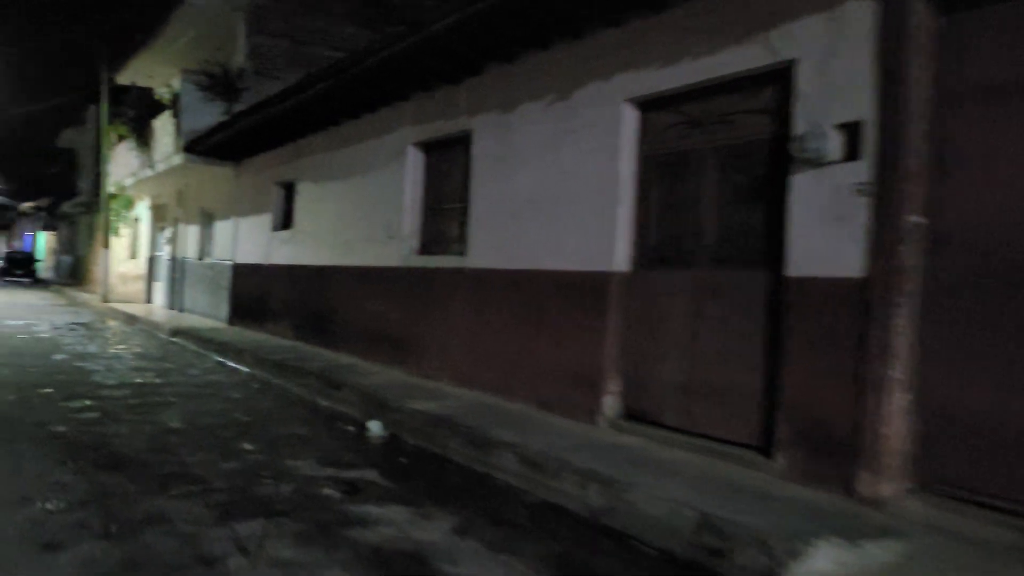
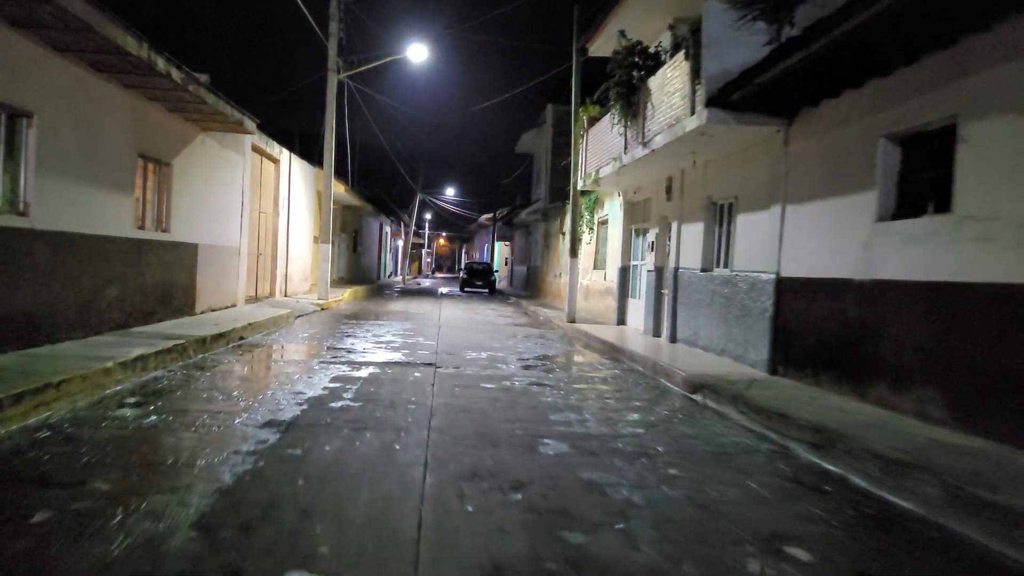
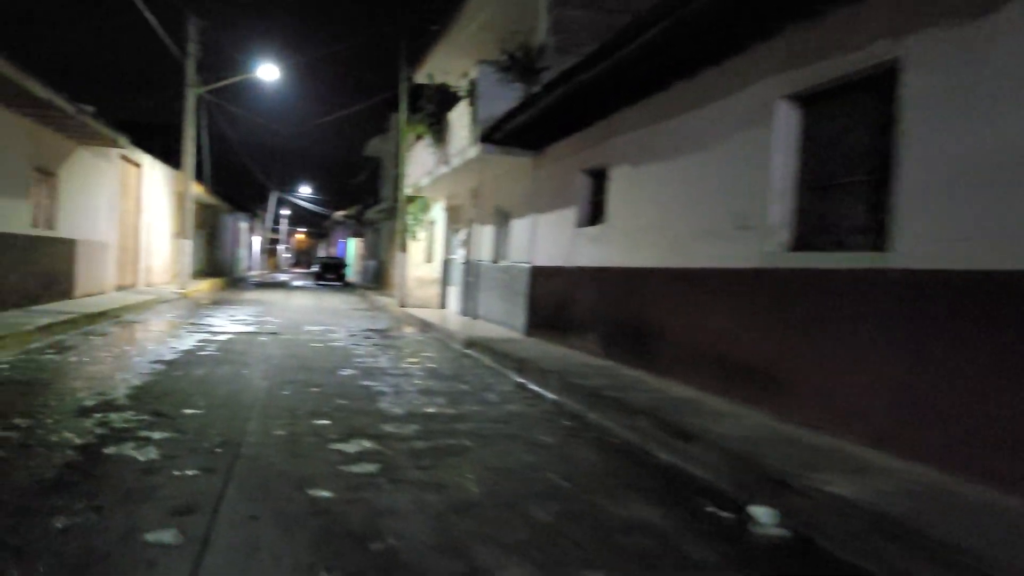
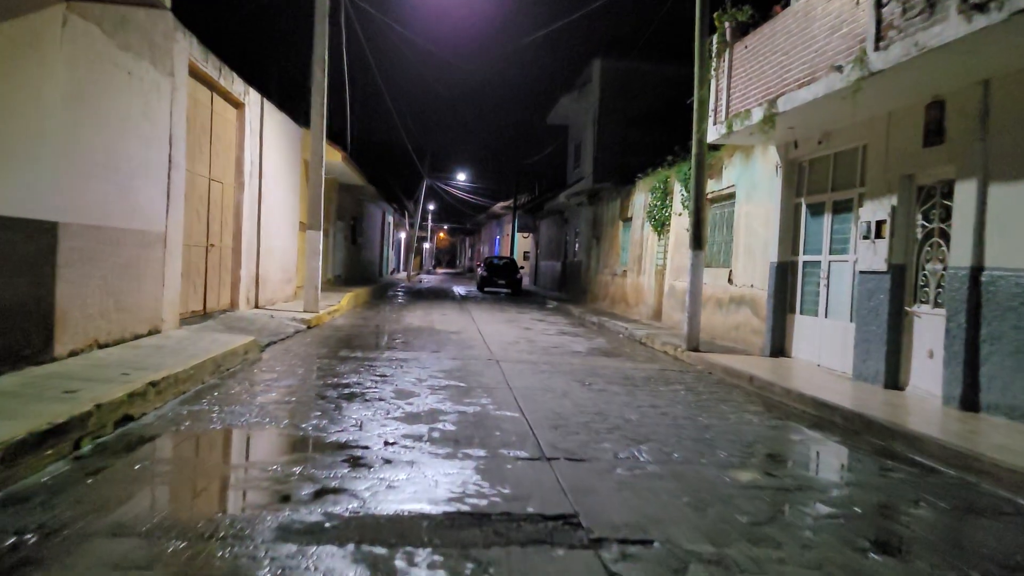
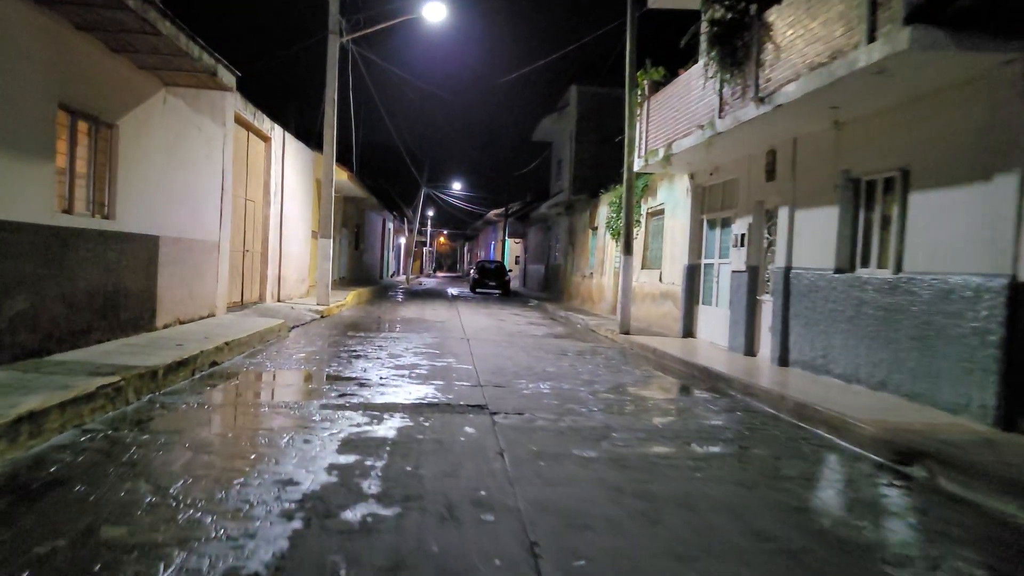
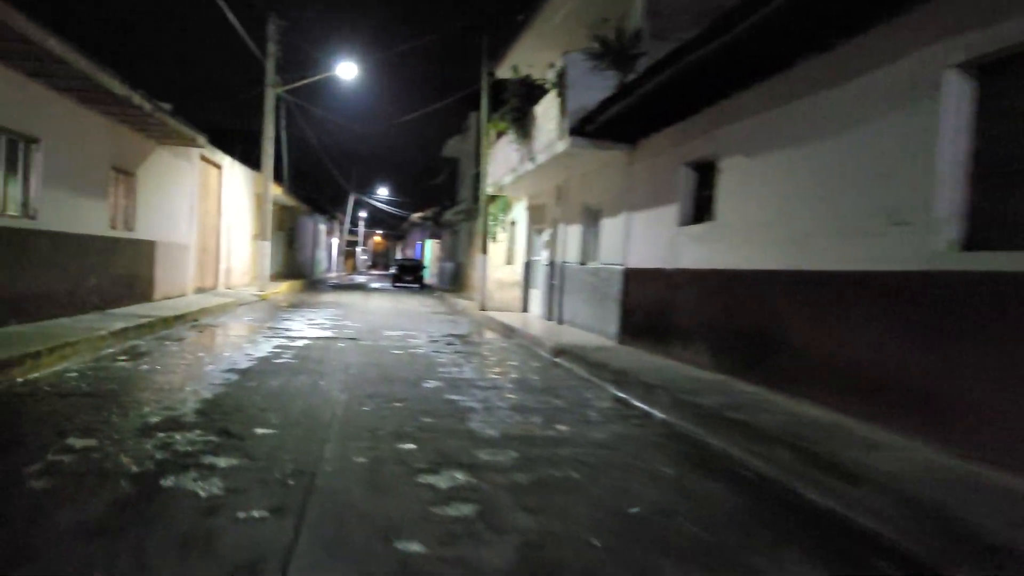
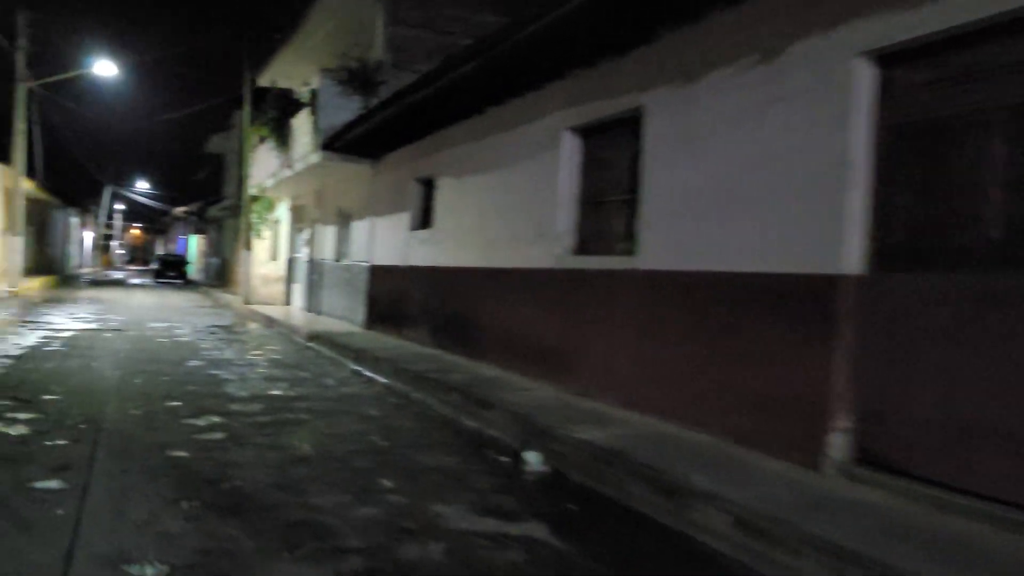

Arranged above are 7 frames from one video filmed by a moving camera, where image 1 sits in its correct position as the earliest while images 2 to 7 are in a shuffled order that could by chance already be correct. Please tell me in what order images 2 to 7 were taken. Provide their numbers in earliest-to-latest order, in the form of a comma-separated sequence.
7, 3, 6, 2, 5, 4
